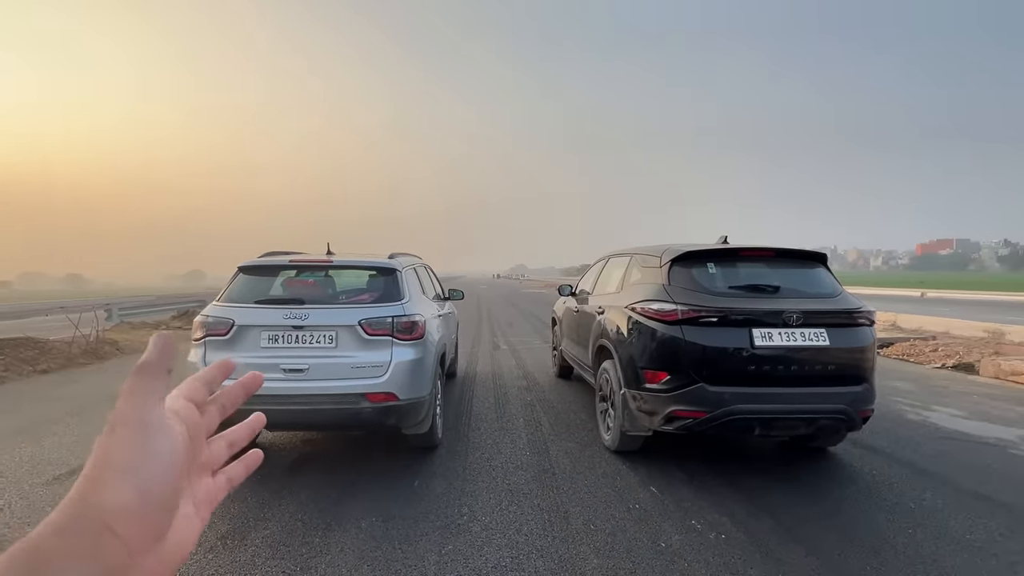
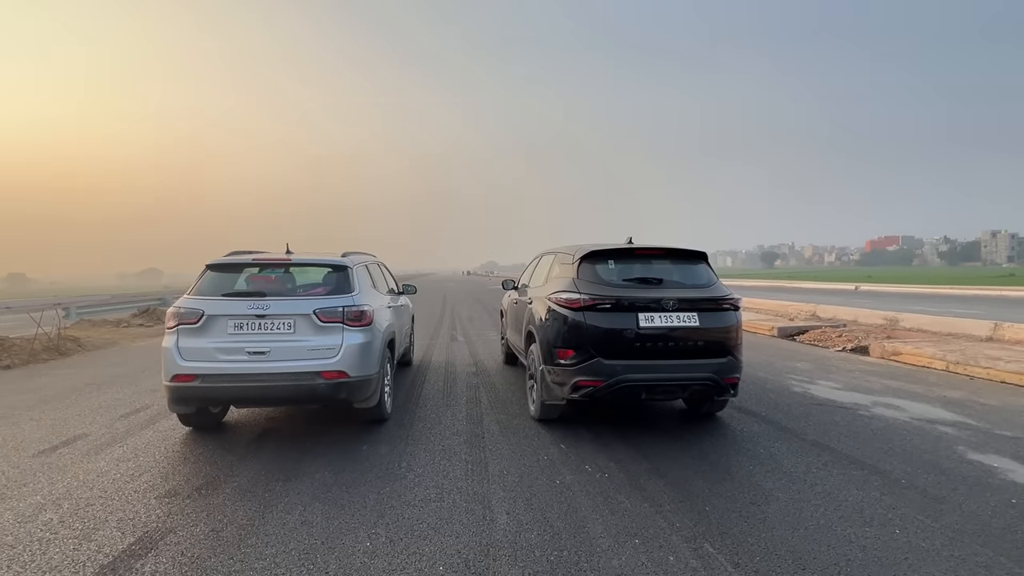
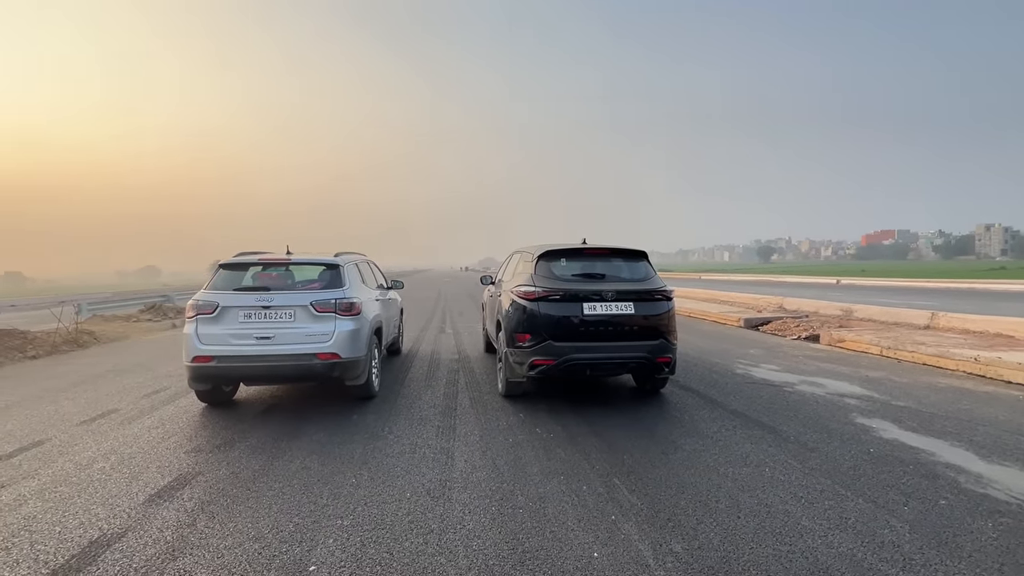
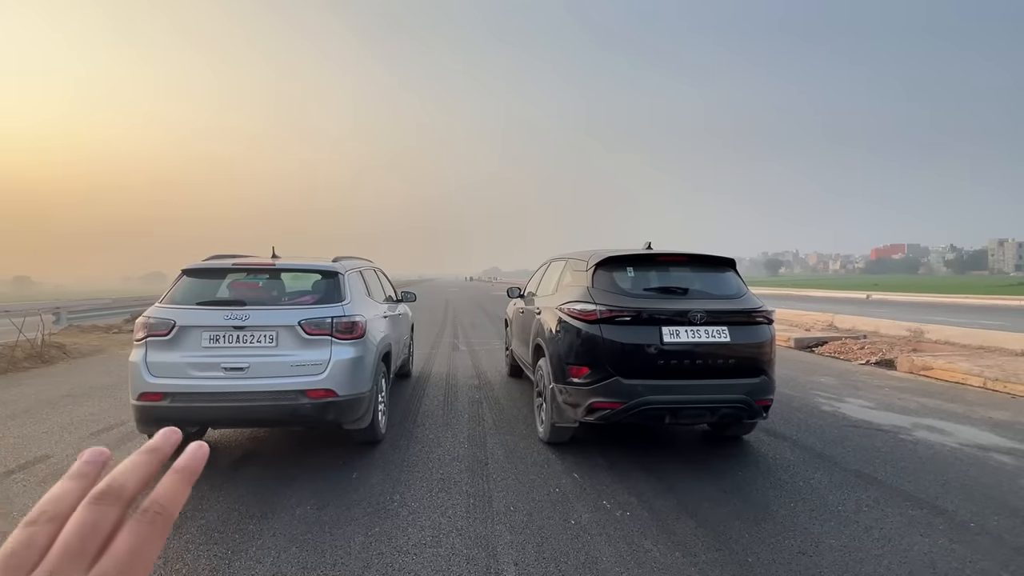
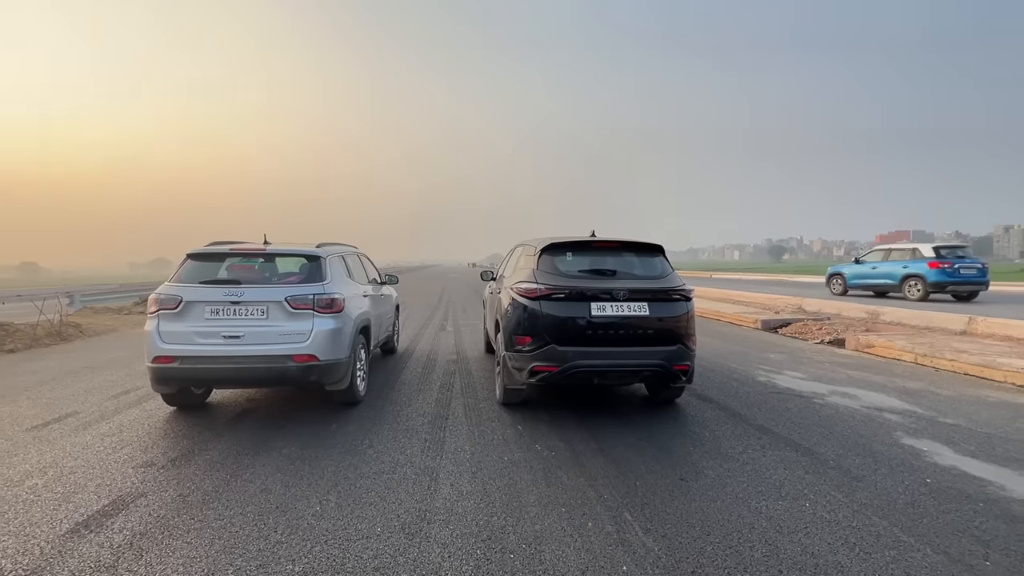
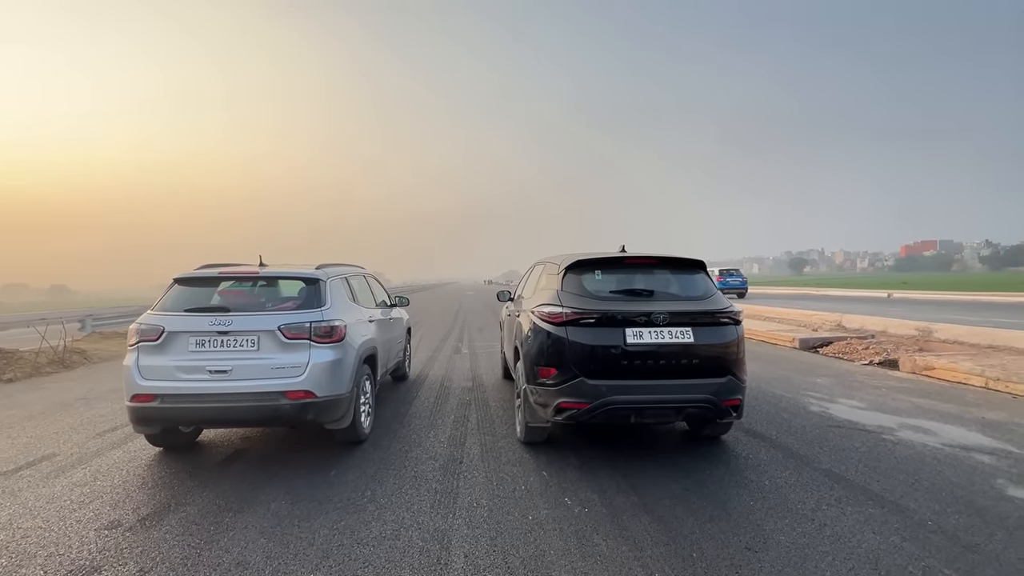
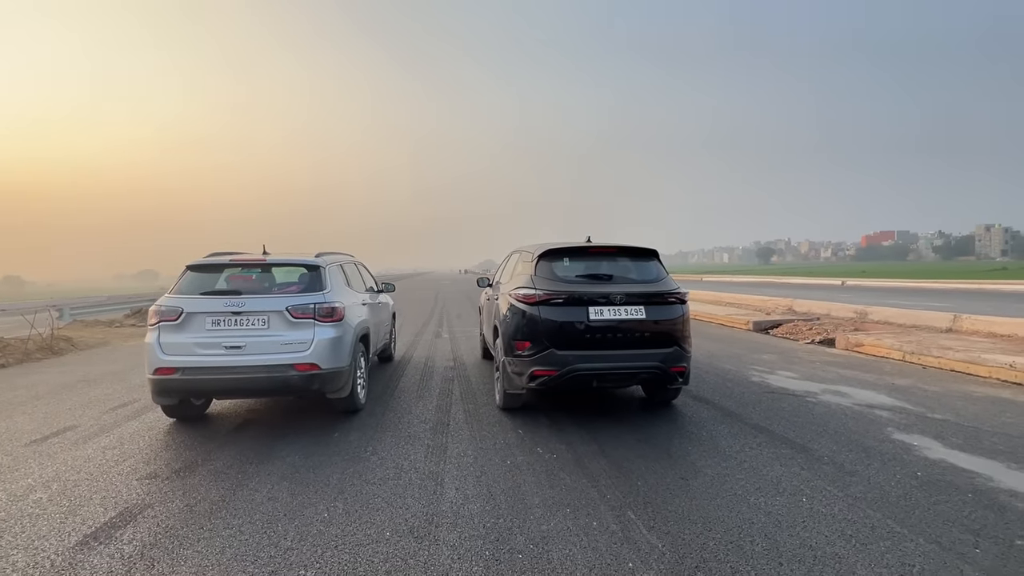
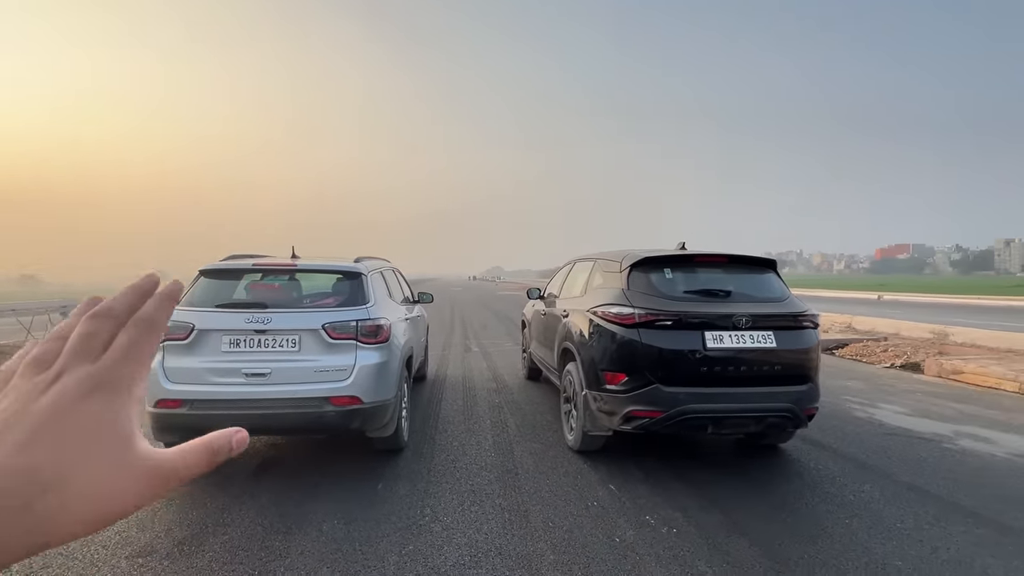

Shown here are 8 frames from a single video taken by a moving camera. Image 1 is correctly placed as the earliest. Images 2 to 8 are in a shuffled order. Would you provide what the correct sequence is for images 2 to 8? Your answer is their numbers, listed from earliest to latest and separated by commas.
8, 4, 2, 7, 3, 5, 6
